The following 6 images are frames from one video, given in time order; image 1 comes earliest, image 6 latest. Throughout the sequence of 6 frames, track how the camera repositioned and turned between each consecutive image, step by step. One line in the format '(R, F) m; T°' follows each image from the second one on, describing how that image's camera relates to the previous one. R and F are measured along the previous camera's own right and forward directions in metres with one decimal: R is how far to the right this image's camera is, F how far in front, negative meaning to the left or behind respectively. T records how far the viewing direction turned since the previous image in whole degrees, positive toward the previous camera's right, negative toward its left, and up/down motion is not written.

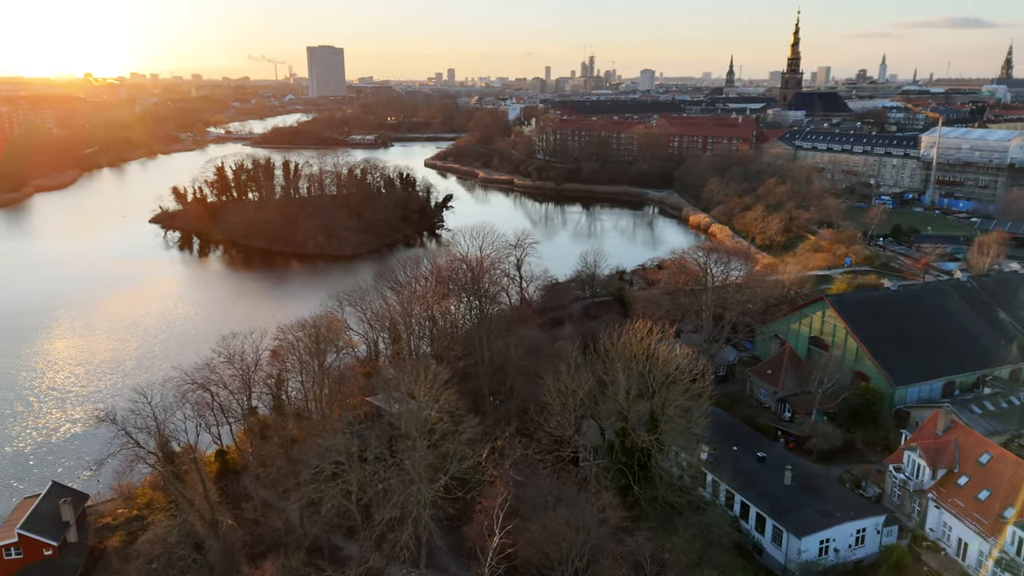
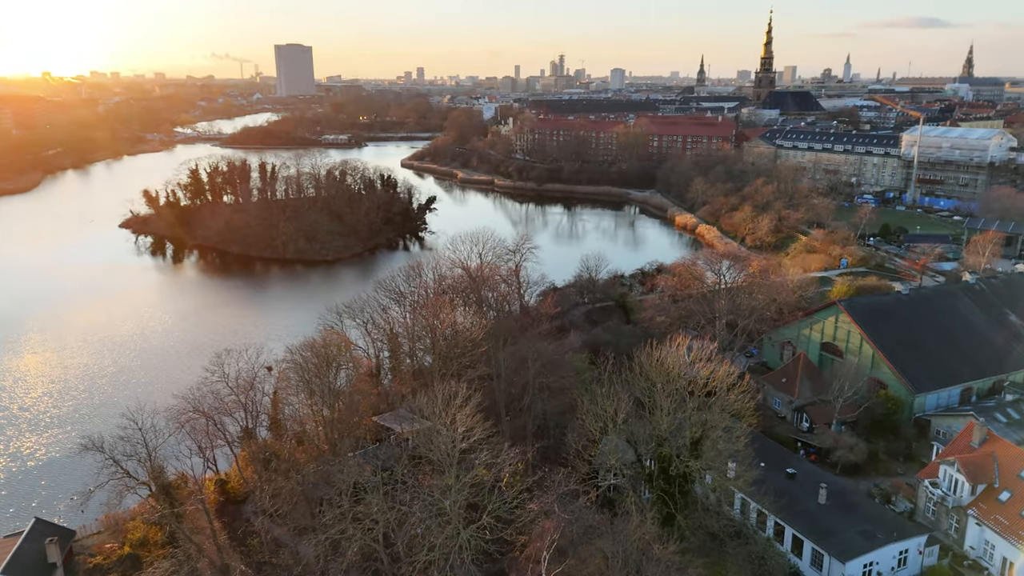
(-0.7, +0.7) m; +2°
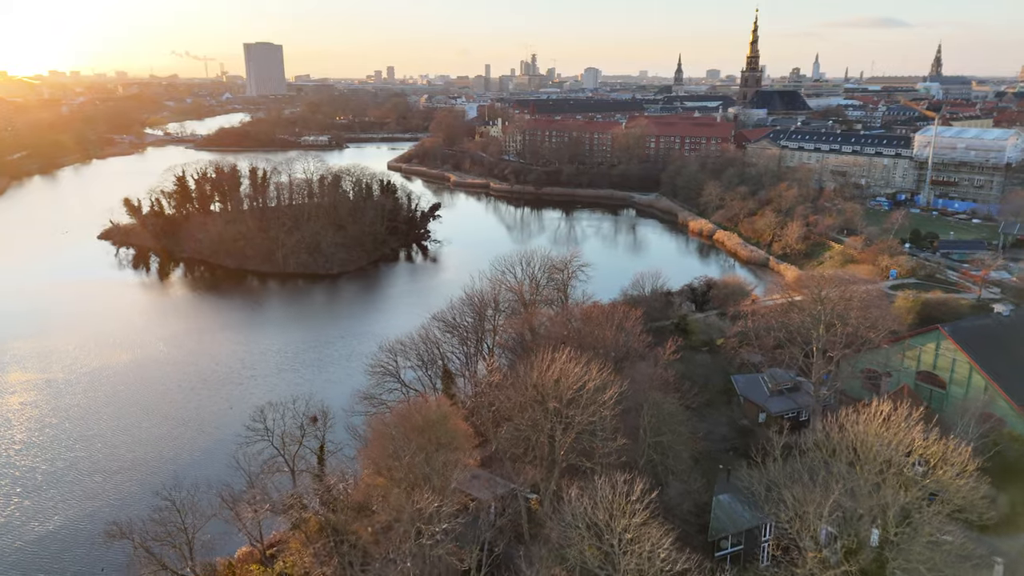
(-1.8, +1.8) m; +2°
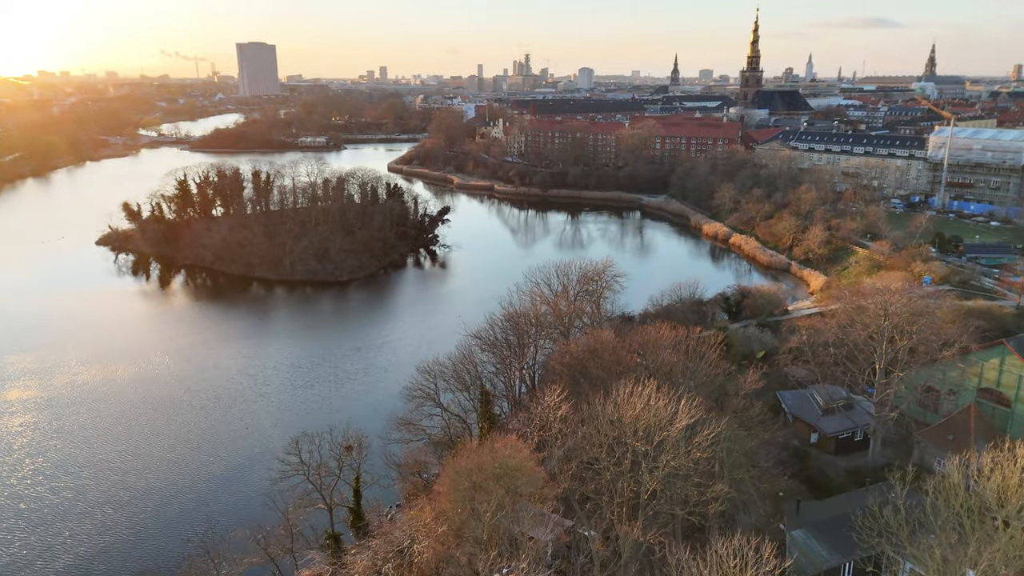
(-0.8, +0.9) m; +1°
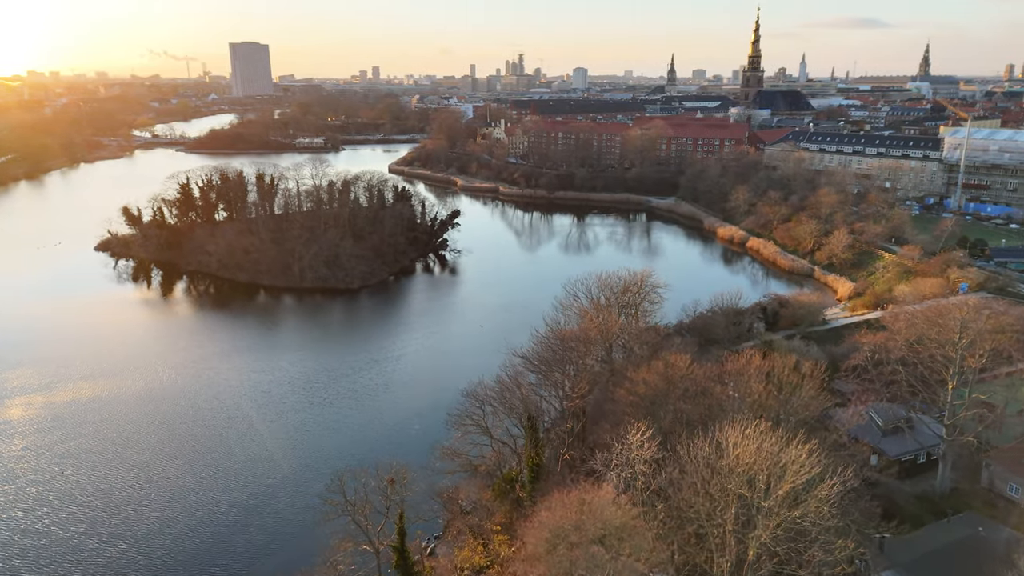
(-0.8, +0.9) m; +1°
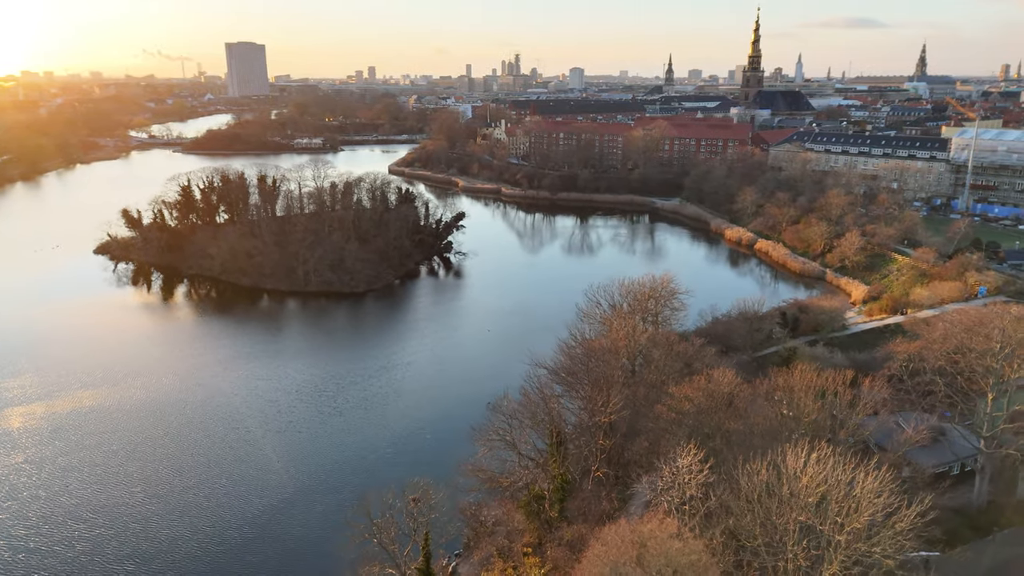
(-0.4, +0.4) m; 0°
